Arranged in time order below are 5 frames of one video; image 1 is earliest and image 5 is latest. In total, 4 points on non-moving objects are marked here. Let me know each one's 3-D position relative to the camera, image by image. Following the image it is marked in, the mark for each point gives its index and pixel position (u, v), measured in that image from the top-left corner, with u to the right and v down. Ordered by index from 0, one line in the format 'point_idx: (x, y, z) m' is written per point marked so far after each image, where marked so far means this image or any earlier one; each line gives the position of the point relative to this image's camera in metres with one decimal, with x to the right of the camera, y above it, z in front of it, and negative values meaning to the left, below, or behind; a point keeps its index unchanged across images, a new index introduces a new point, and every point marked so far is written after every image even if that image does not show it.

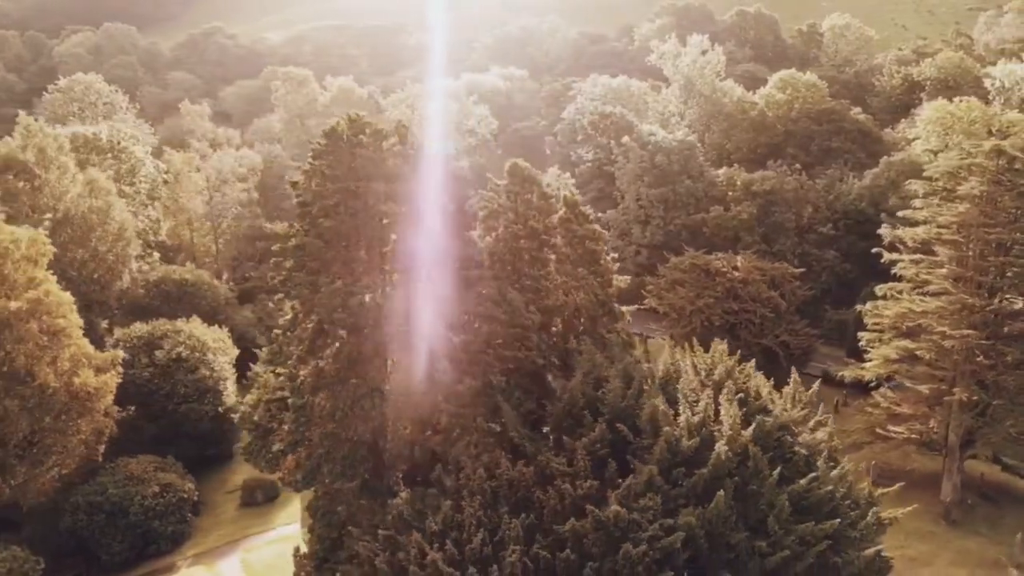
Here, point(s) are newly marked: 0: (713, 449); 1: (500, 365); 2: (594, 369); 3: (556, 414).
0: (+3.6, -2.8, +14.1) m
1: (-0.2, -1.6, +17.1) m
2: (+1.9, -1.8, +16.7) m
3: (+1.0, -2.5, +16.0) m
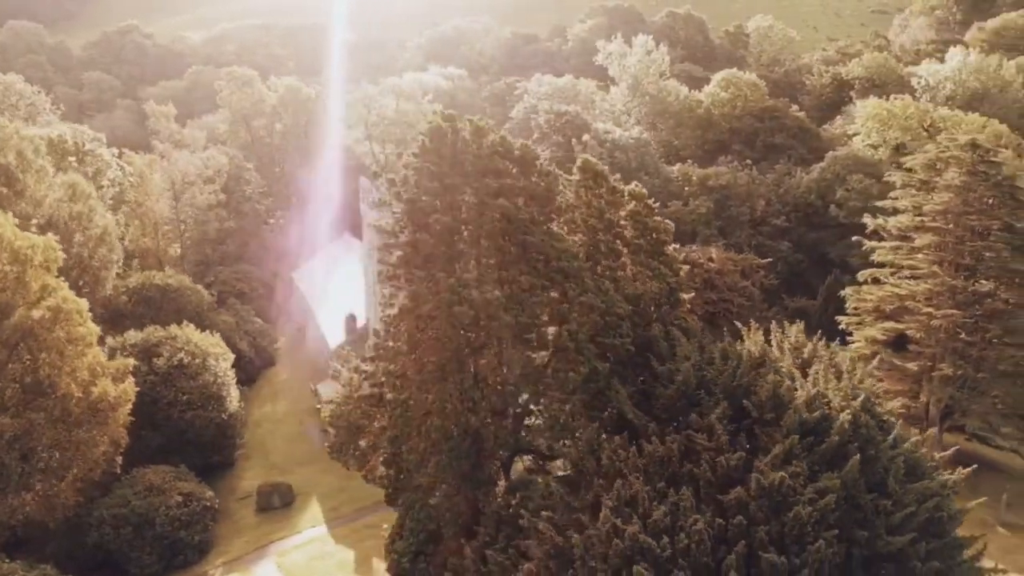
0: (+6.1, -2.5, +15.2) m
1: (+2.0, -1.4, +17.8) m
2: (+4.0, -1.5, +17.6) m
3: (+3.3, -2.2, +16.8) m
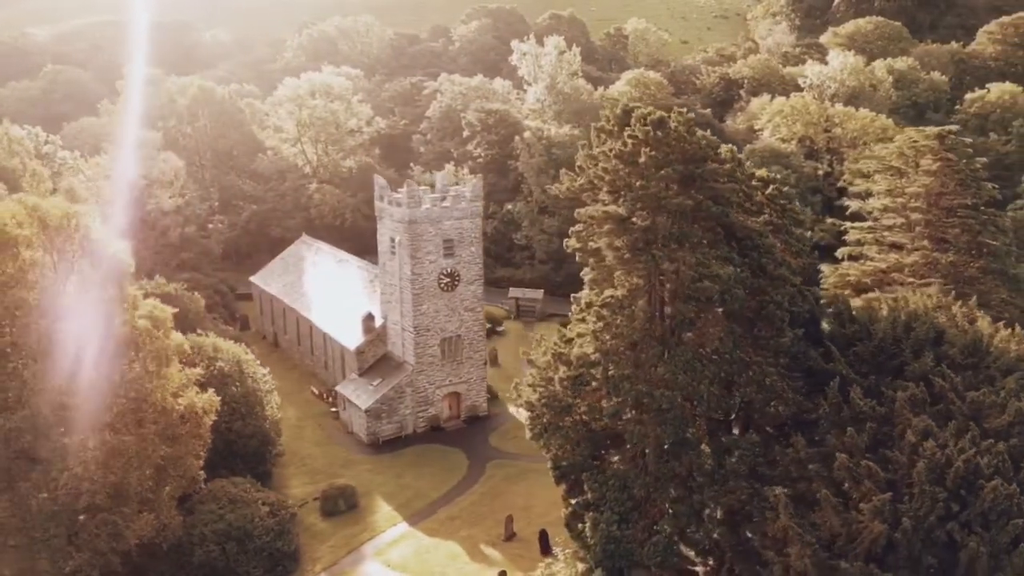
0: (+11.3, -1.6, +18.2) m
1: (+6.7, -0.8, +19.9) m
2: (+8.8, -0.8, +20.1) m
3: (+8.3, -1.5, +19.1) m
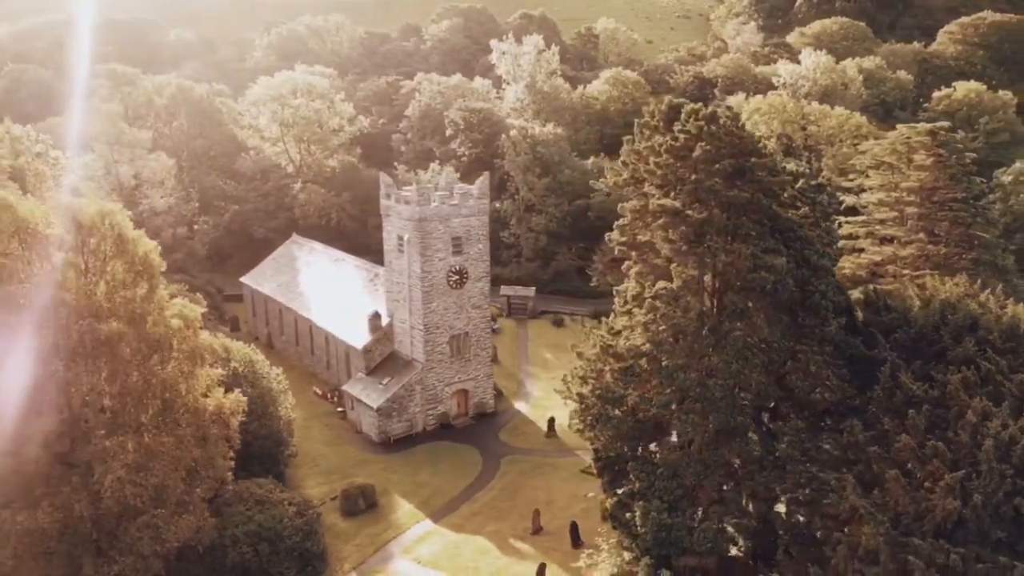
0: (+12.7, -1.3, +19.0) m
1: (+8.0, -0.5, +20.5) m
2: (+10.0, -0.5, +20.8) m
3: (+9.6, -1.2, +19.8) m
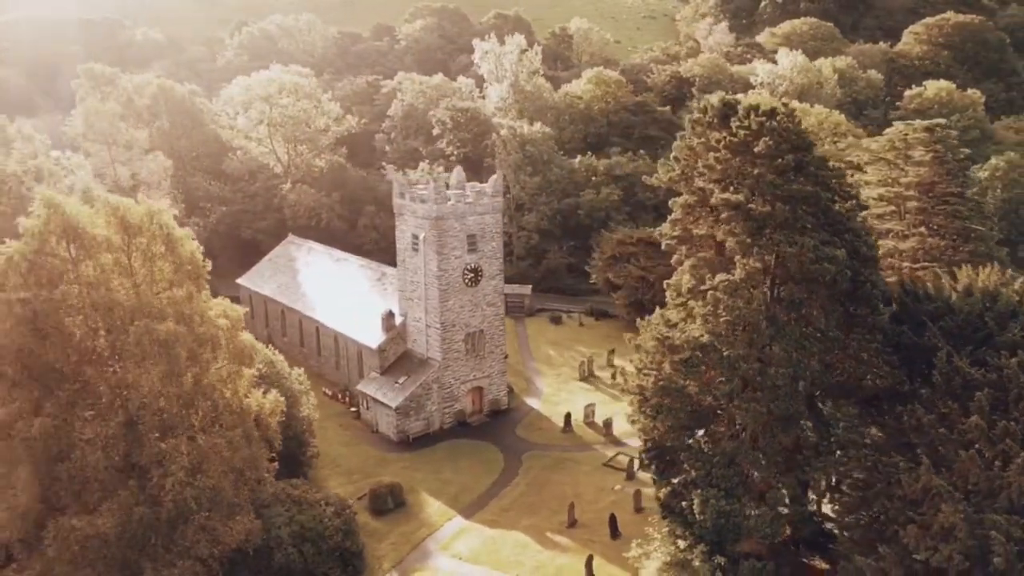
0: (+14.2, -1.0, +19.9) m
1: (+9.5, -0.3, +21.2) m
2: (+11.5, -0.2, +21.6) m
3: (+11.1, -0.9, +20.6) m
